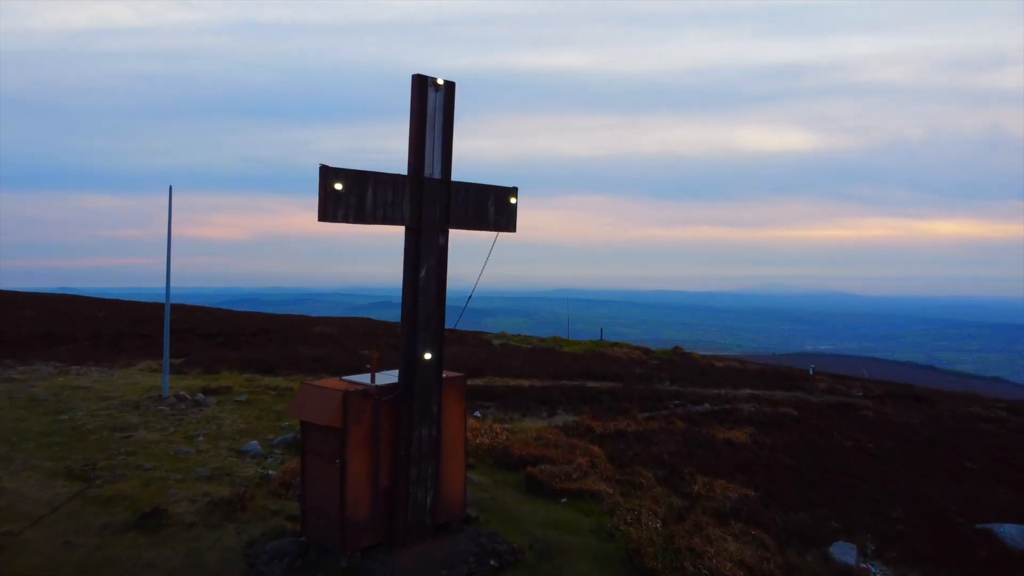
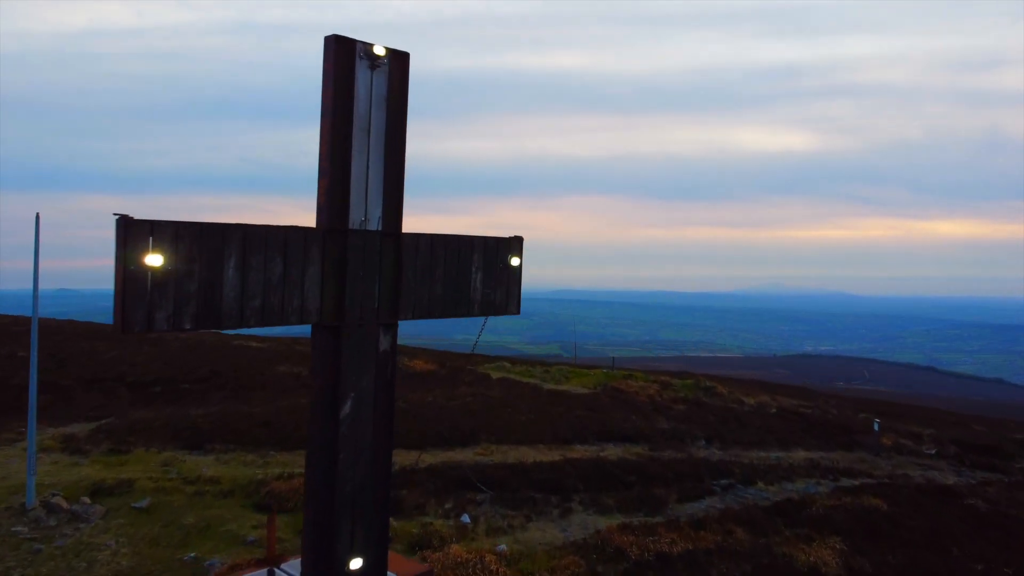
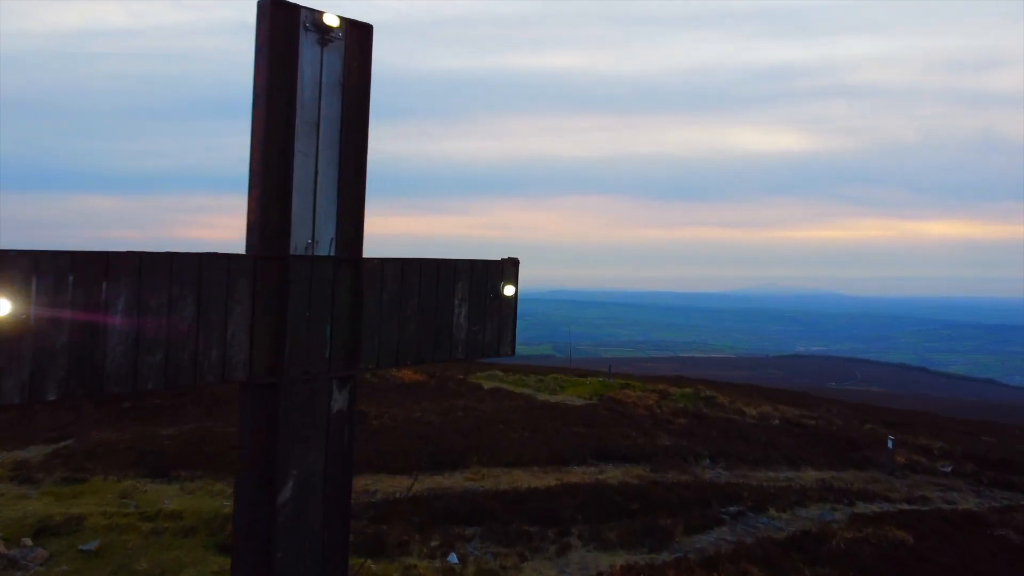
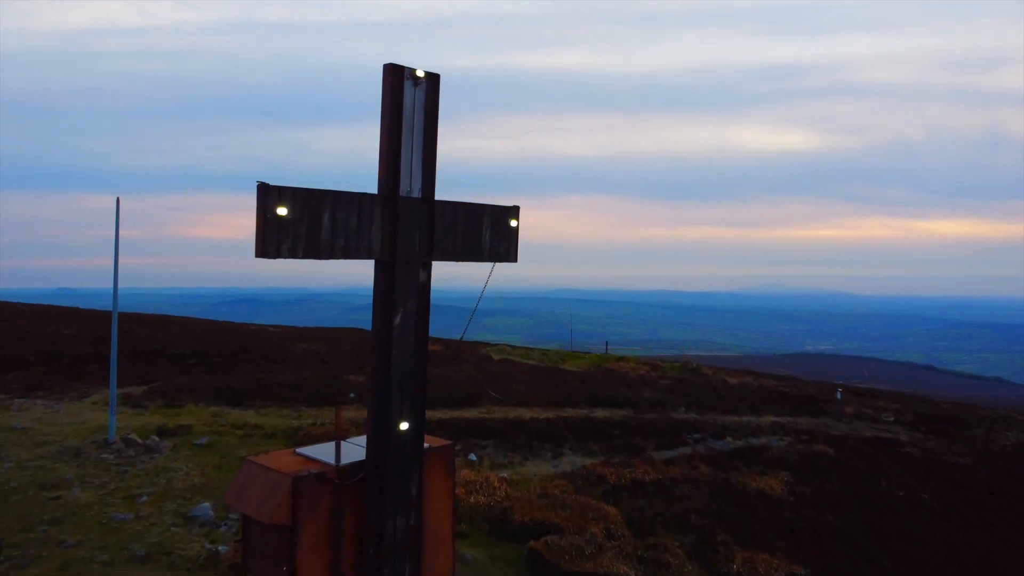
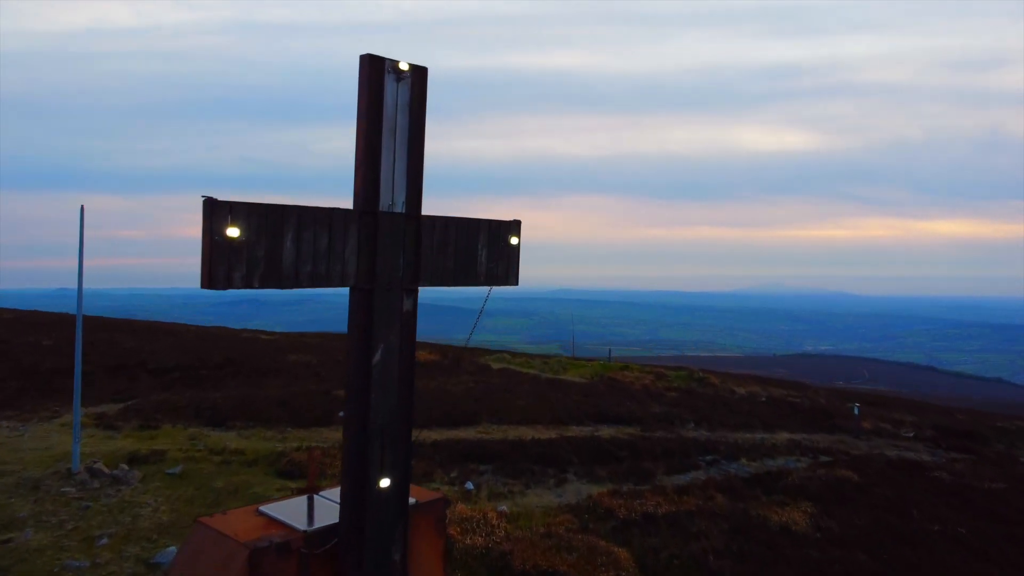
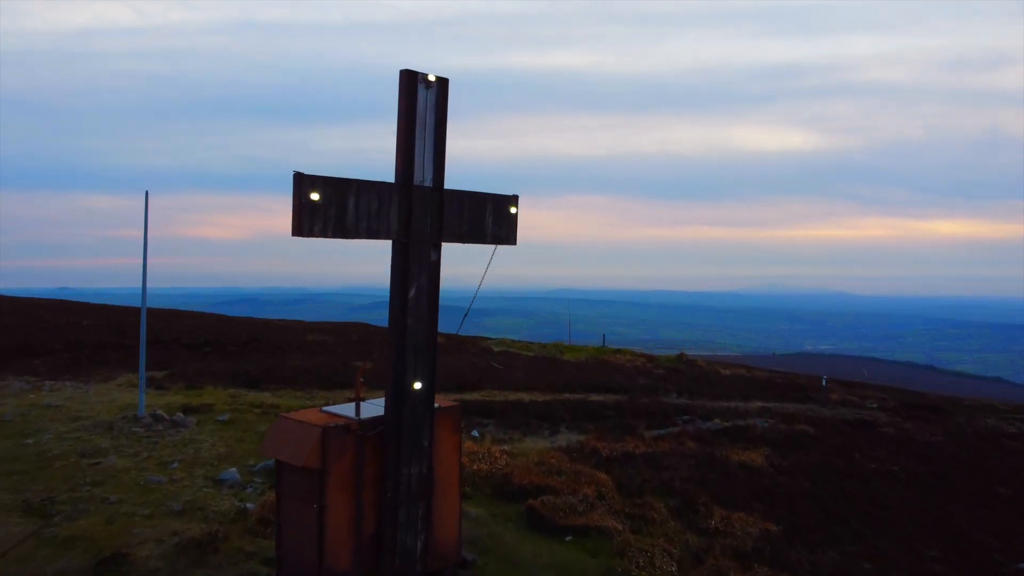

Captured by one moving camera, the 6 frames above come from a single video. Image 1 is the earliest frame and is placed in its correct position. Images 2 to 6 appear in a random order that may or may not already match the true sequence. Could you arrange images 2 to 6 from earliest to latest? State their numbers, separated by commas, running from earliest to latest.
6, 4, 5, 2, 3
